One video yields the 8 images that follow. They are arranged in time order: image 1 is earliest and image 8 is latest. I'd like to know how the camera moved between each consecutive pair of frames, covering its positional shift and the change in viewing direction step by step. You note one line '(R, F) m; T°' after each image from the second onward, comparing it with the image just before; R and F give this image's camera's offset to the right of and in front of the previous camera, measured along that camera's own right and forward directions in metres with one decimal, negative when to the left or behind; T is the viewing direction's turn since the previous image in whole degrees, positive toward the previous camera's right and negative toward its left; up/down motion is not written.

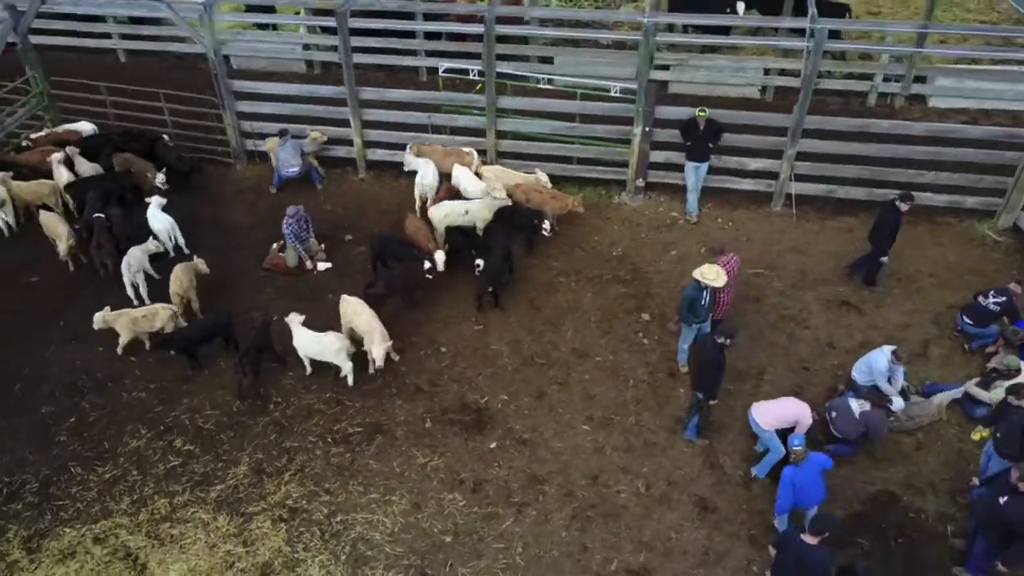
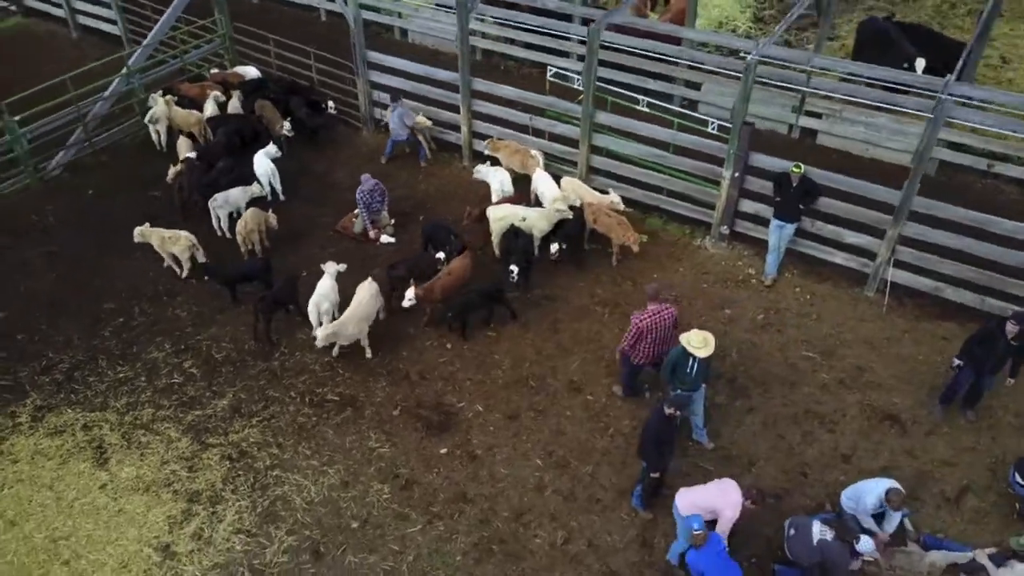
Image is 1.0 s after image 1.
(+2.1, +0.5) m; -16°
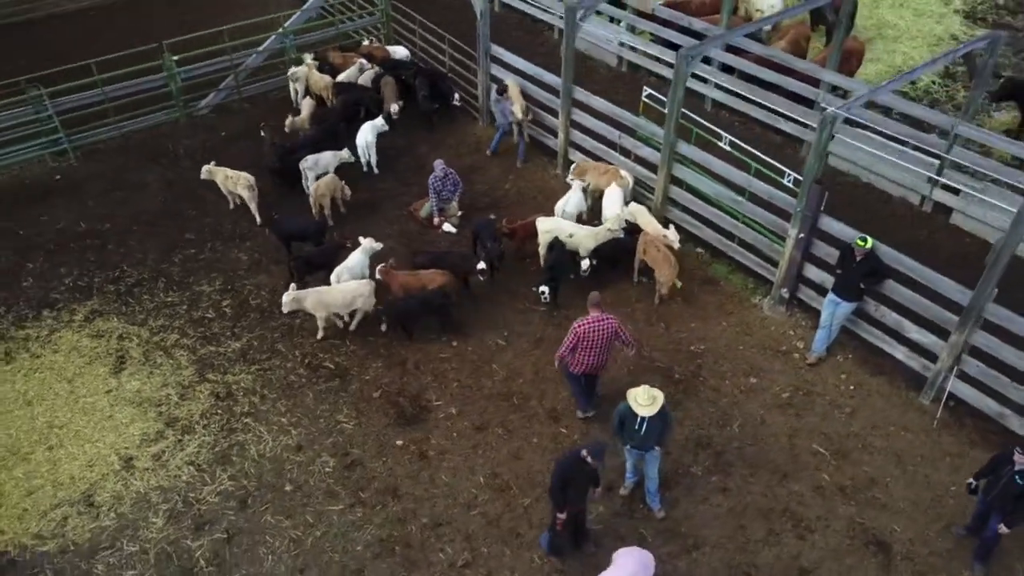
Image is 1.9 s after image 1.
(+1.9, +0.4) m; -15°
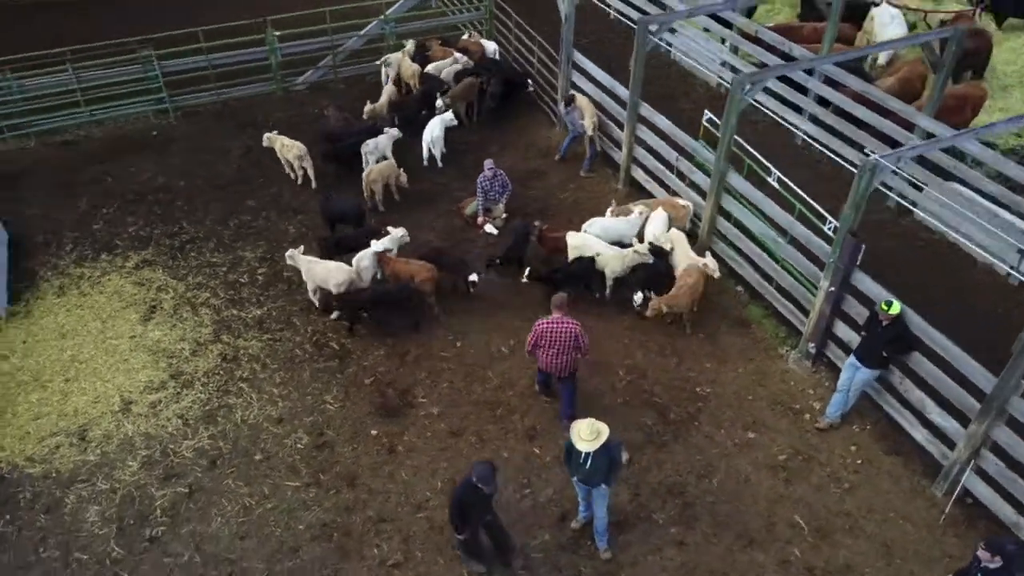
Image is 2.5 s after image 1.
(+1.3, +0.3) m; -10°
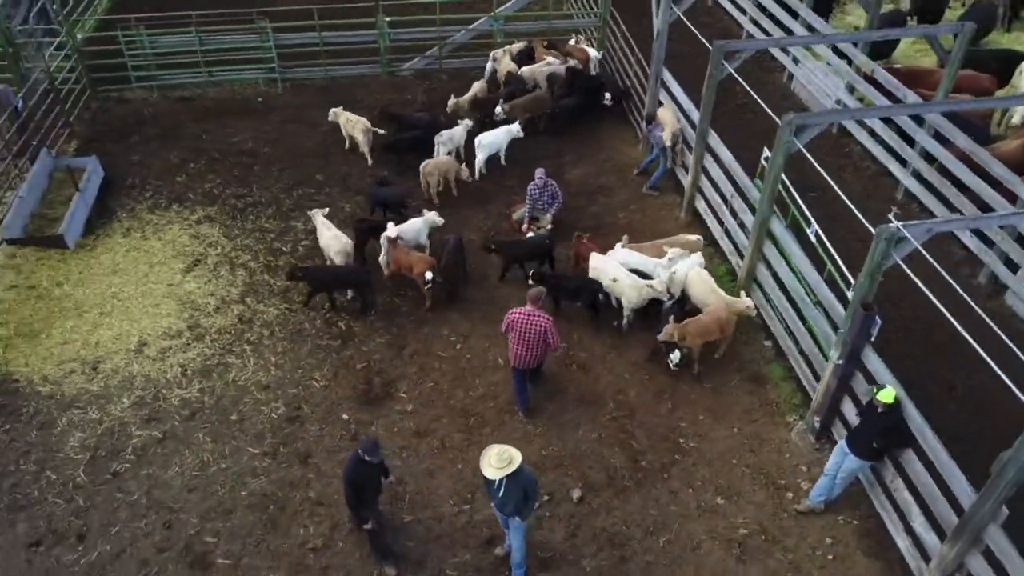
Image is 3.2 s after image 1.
(+1.5, +0.3) m; -11°
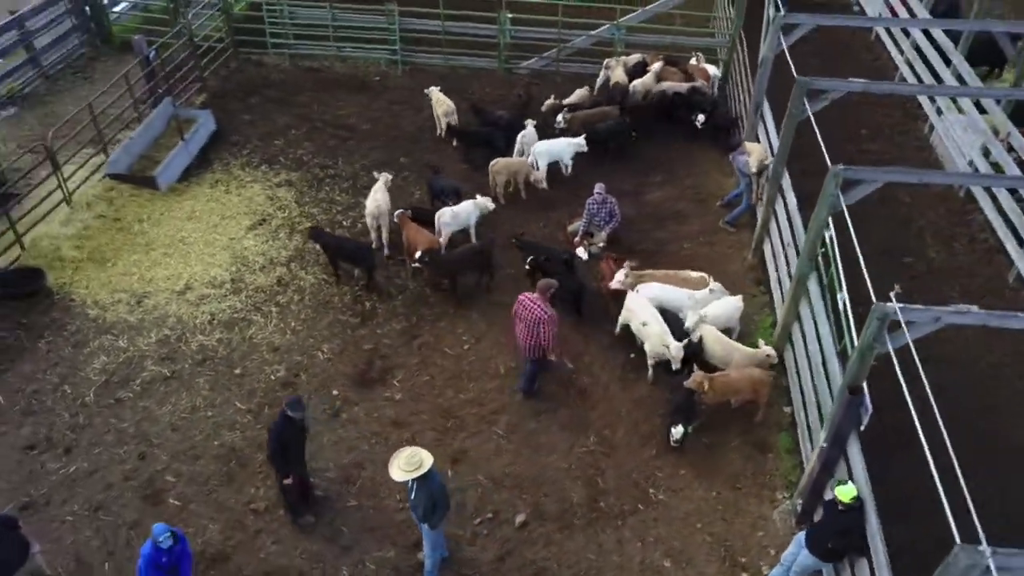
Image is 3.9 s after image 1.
(+1.5, +0.3) m; -12°
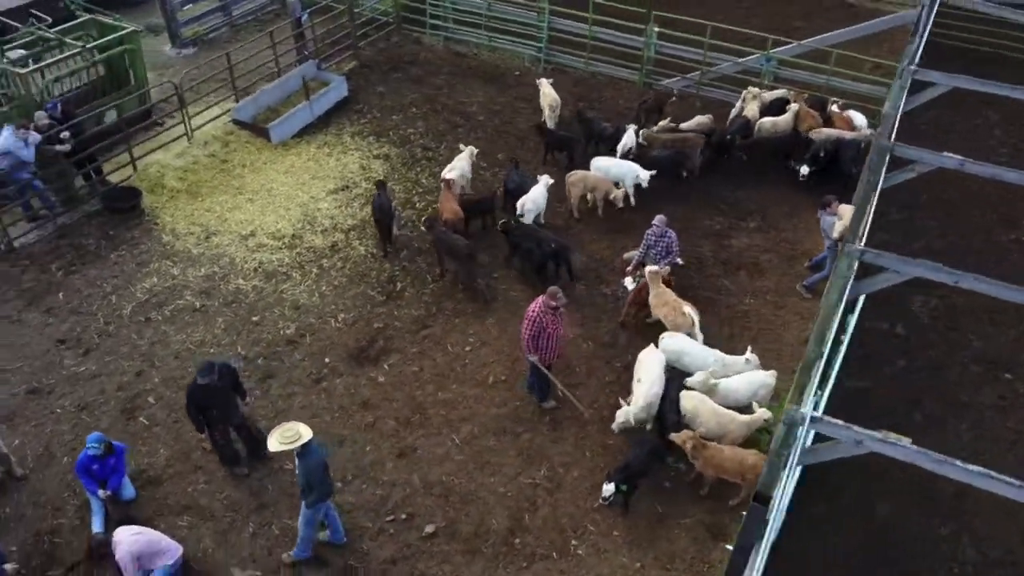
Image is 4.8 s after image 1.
(+1.9, +0.4) m; -15°
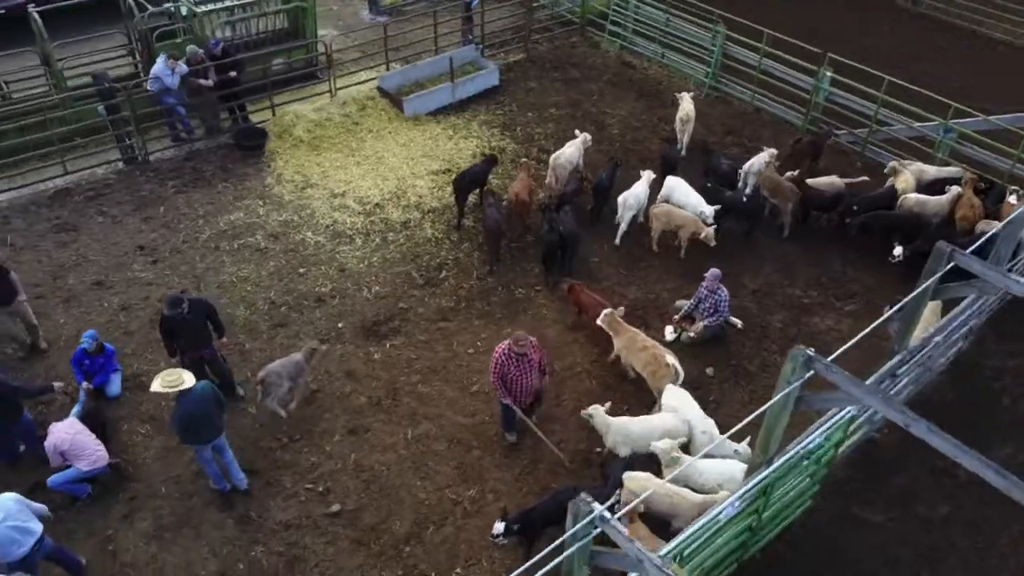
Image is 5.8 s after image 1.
(+2.1, +0.5) m; -17°
